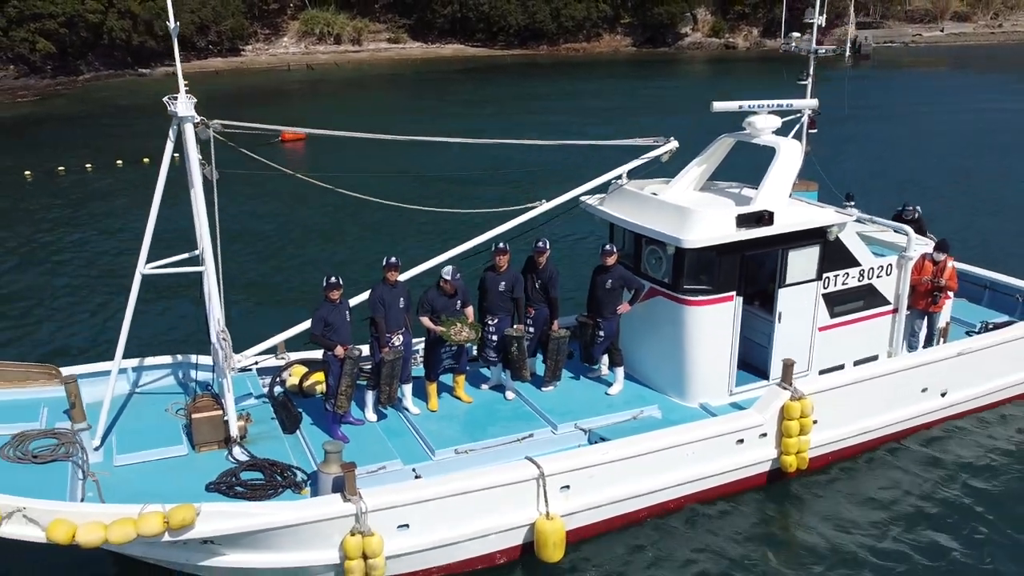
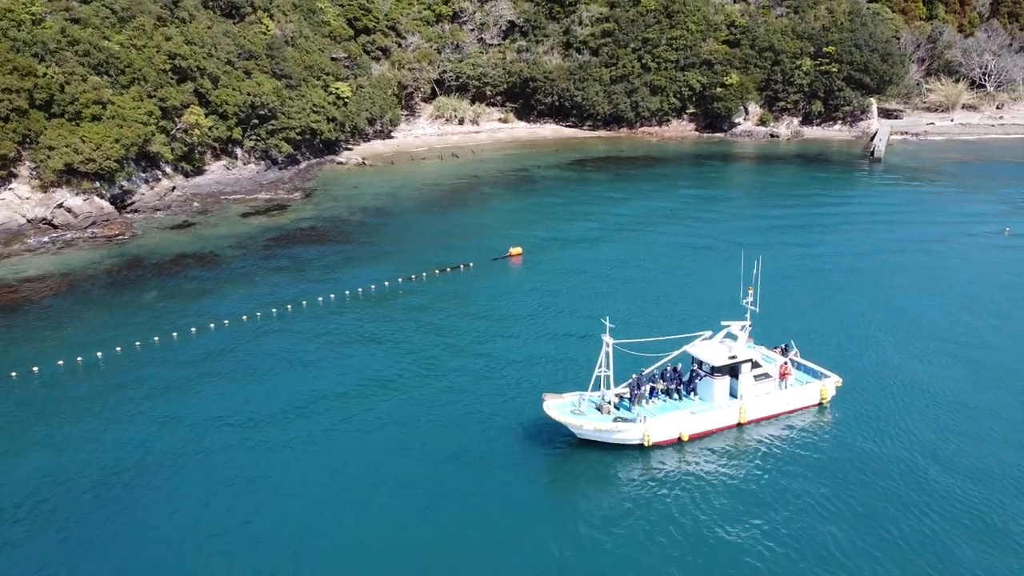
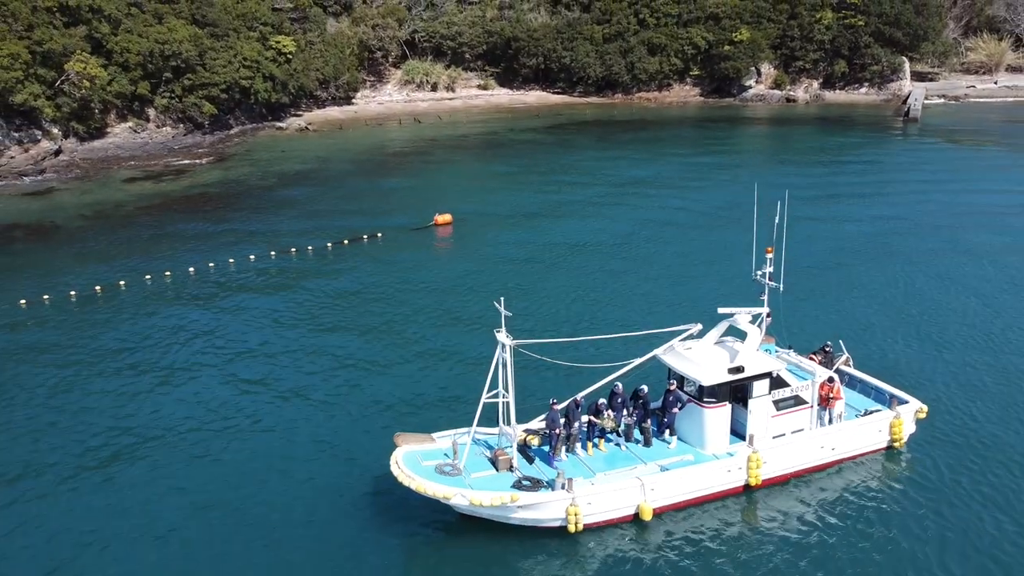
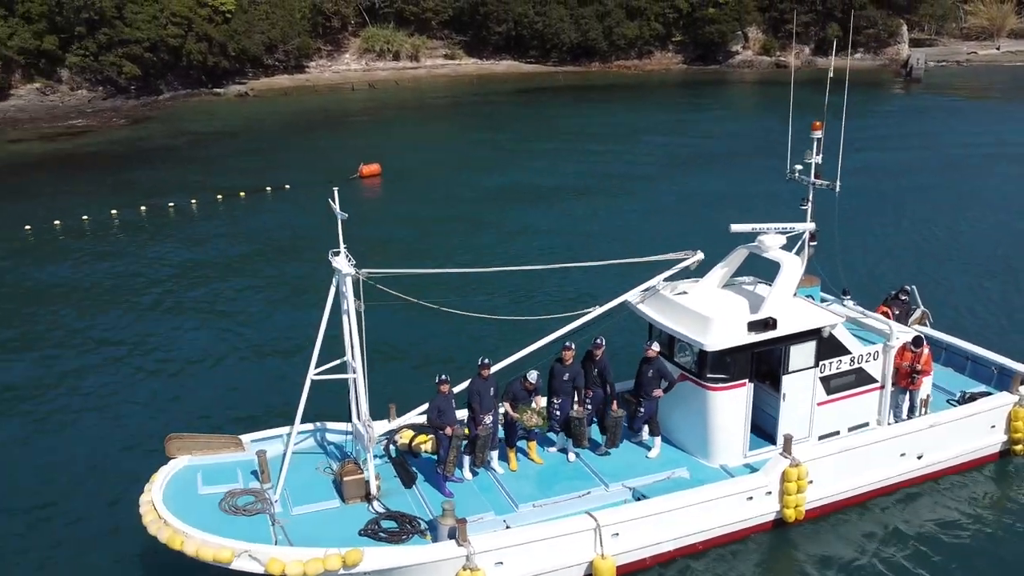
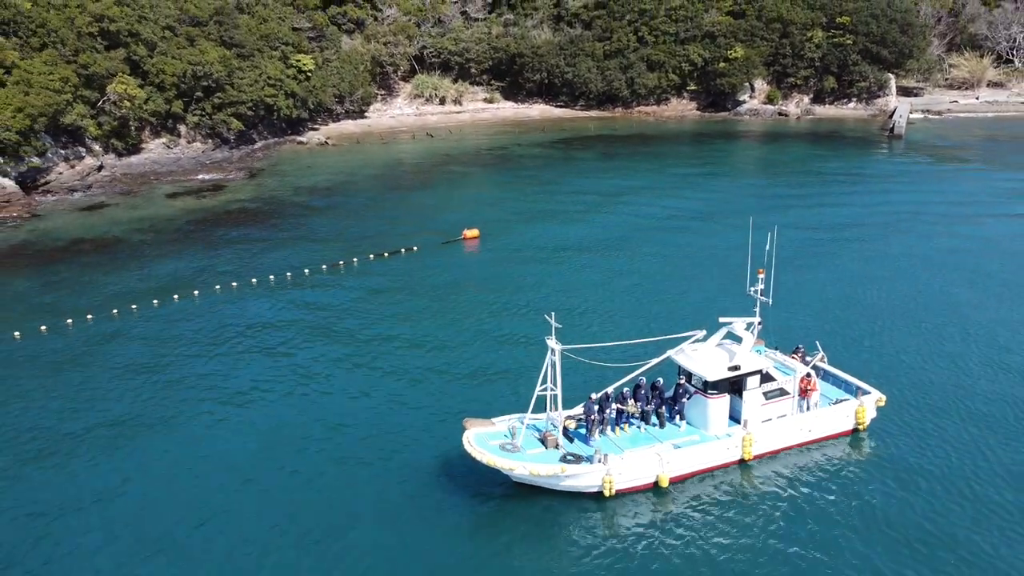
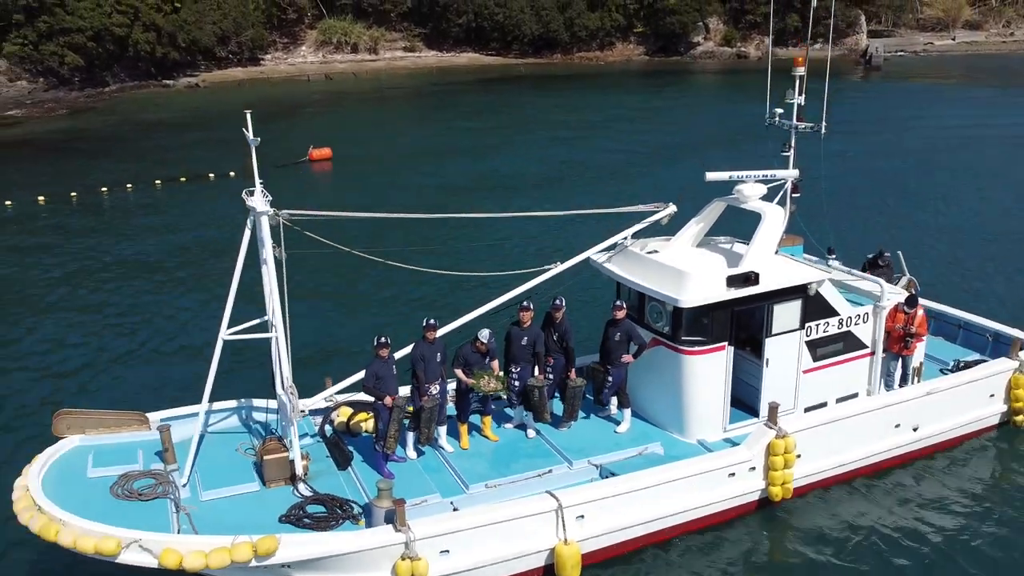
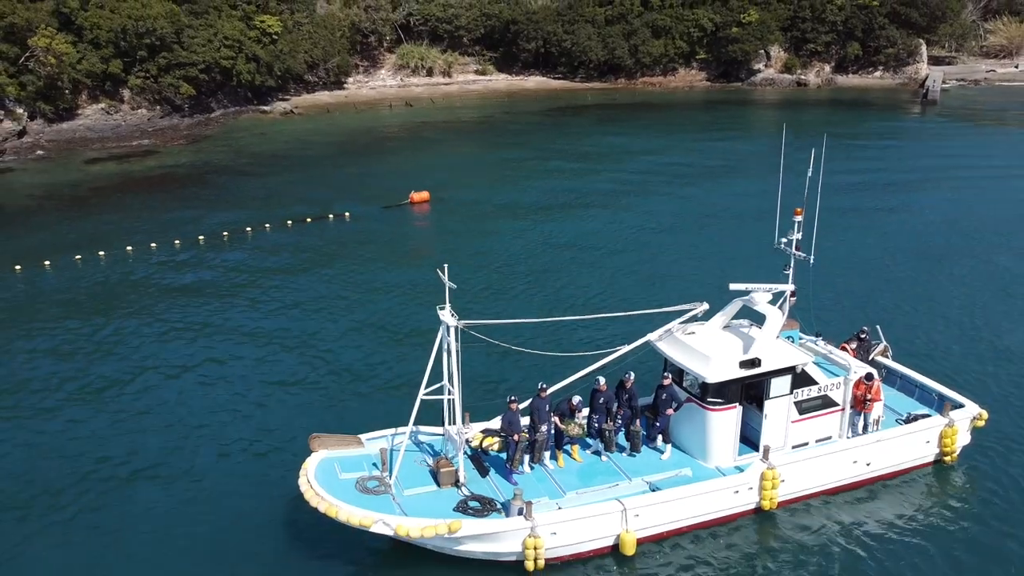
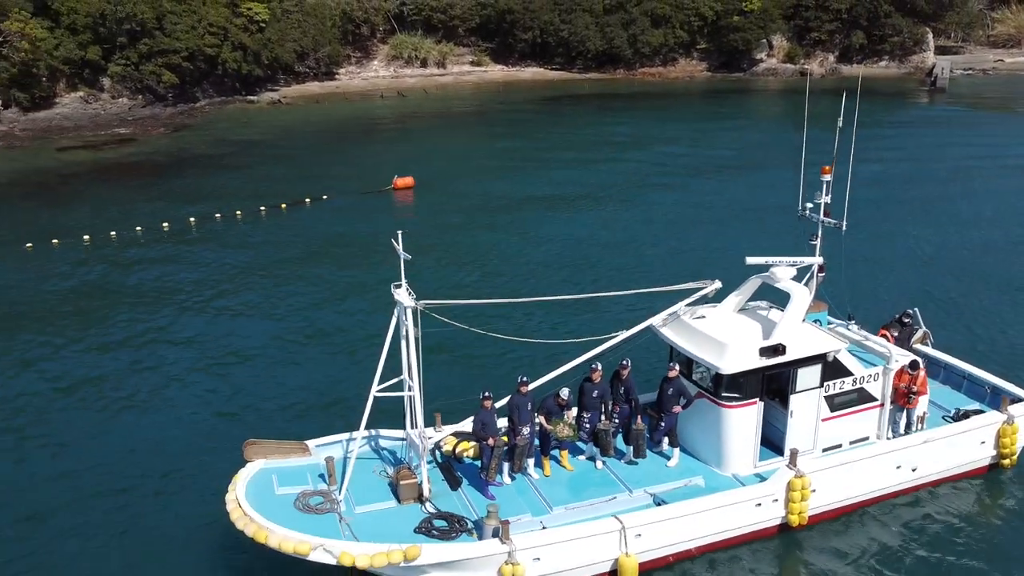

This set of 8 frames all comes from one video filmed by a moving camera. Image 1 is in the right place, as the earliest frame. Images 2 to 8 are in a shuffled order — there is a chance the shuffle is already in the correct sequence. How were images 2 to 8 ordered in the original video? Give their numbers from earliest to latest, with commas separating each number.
6, 4, 8, 7, 3, 5, 2
